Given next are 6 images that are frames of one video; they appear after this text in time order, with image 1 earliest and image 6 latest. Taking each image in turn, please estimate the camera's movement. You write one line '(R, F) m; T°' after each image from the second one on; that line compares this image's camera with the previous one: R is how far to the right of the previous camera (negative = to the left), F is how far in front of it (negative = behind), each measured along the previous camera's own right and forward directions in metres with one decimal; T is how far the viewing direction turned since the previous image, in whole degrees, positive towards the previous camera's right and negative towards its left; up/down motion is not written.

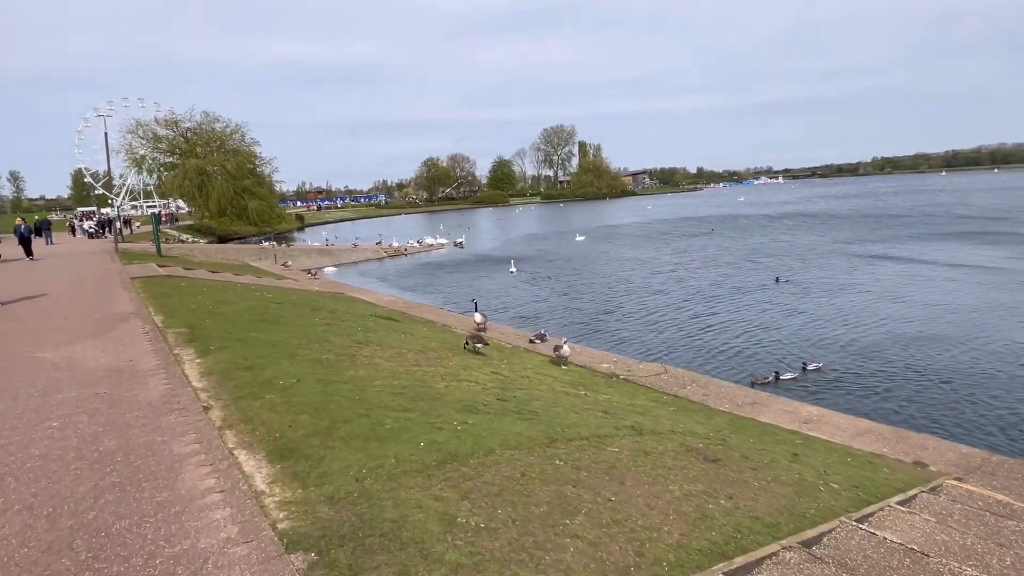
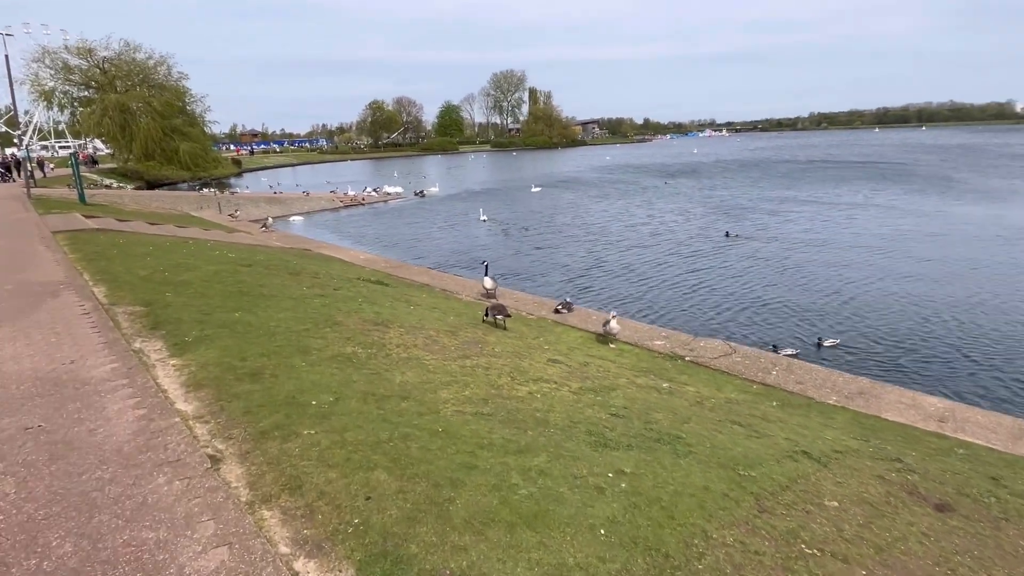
(-2.4, +3.3) m; +5°
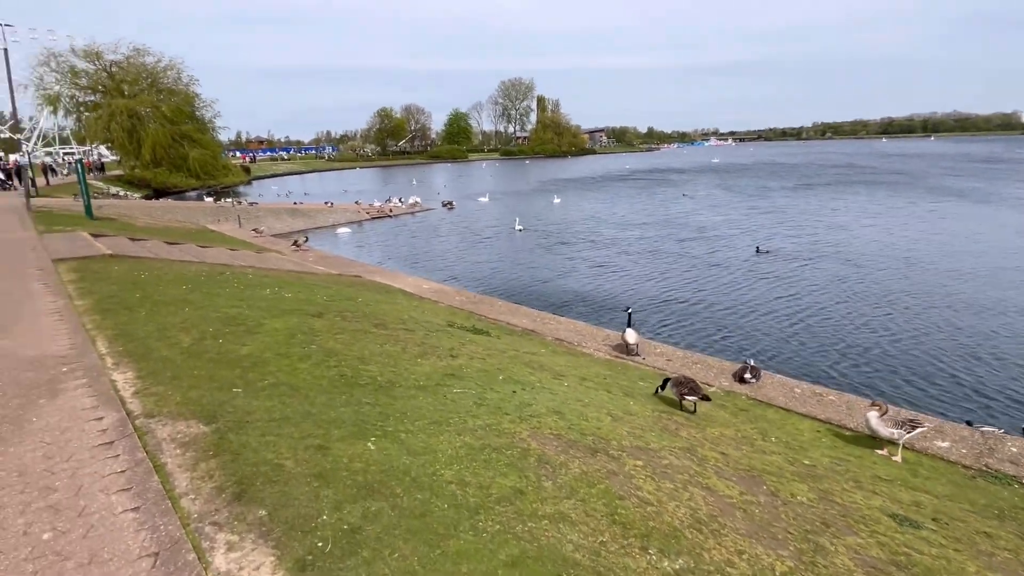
(-3.9, +4.9) m; 0°
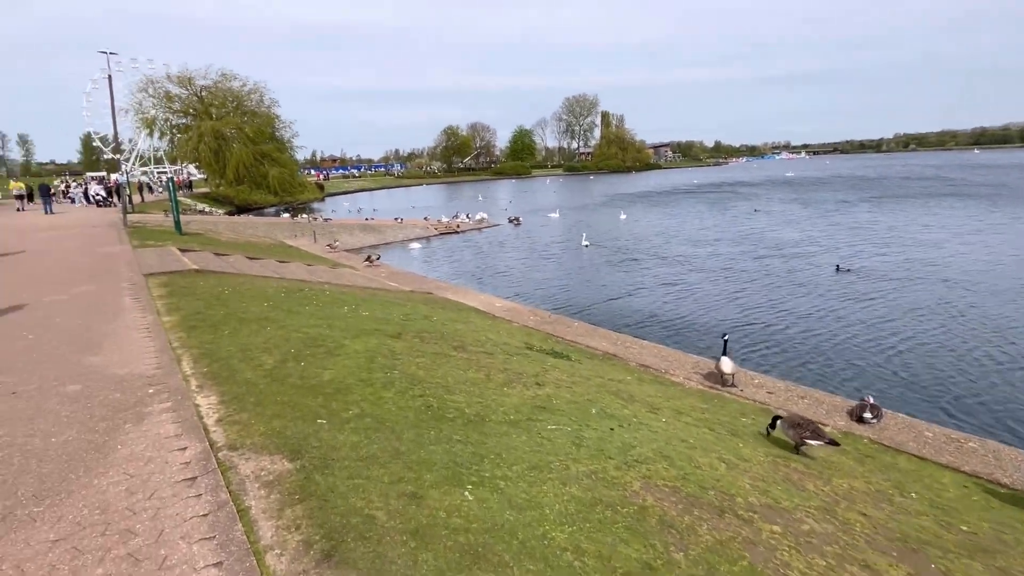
(-0.6, +0.8) m; -6°
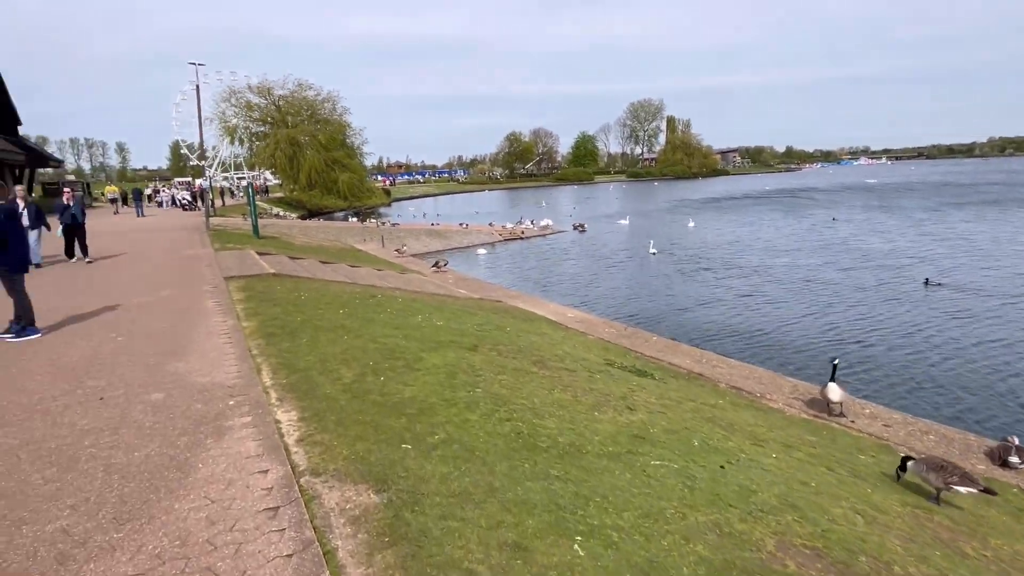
(-0.6, +0.7) m; -6°
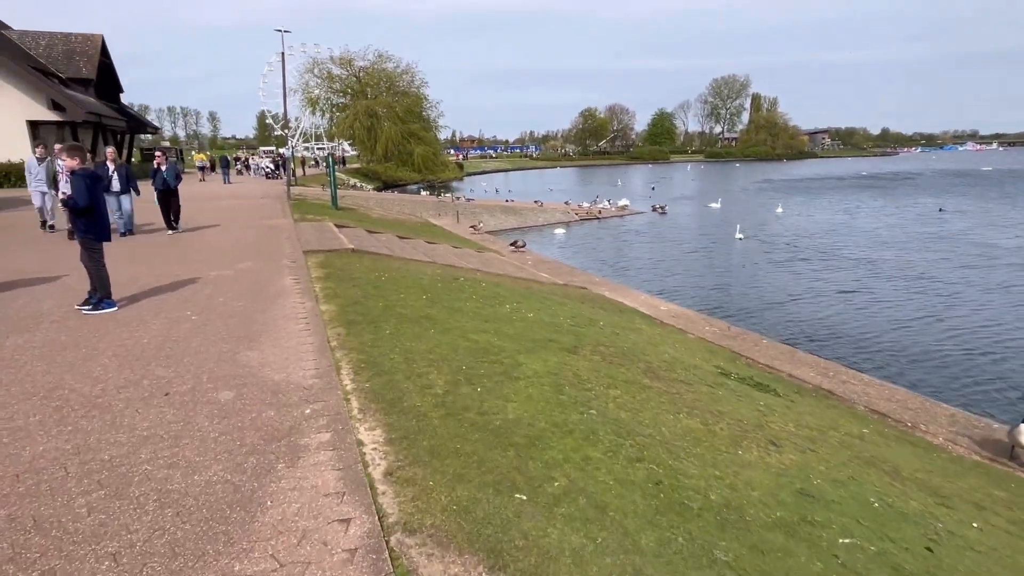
(-0.8, +1.6) m; -6°
